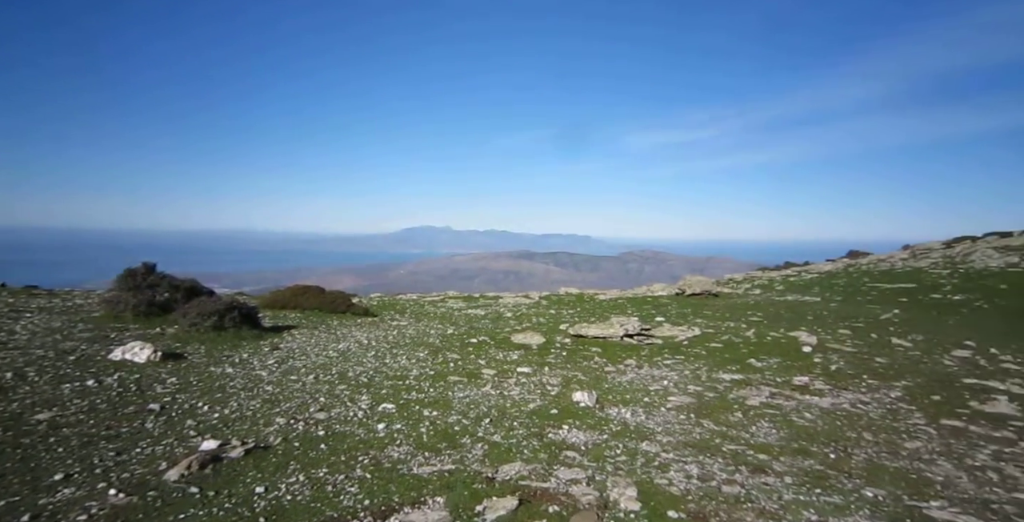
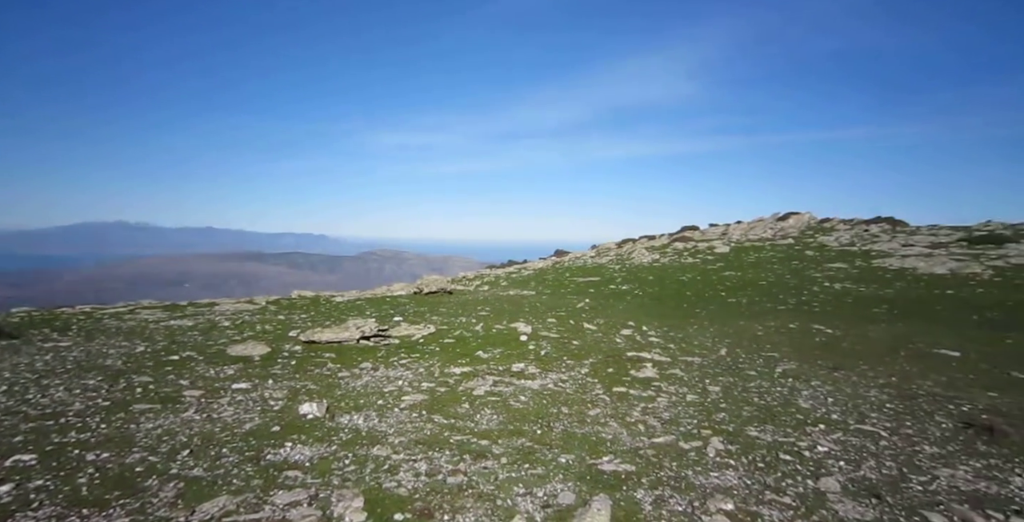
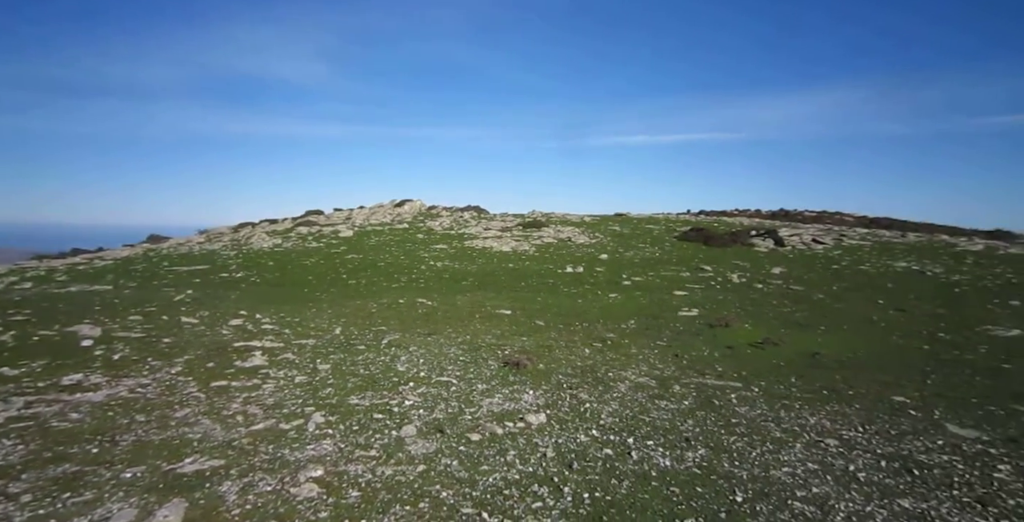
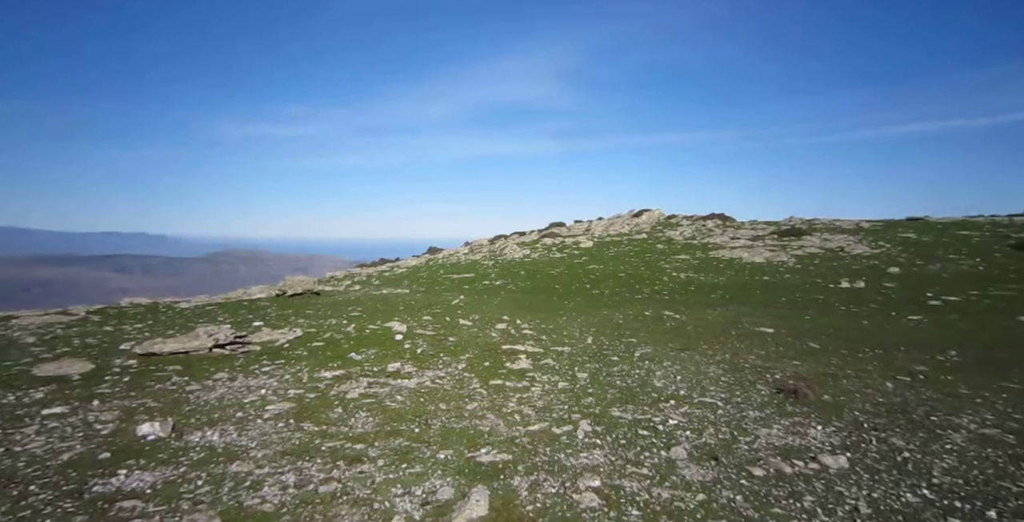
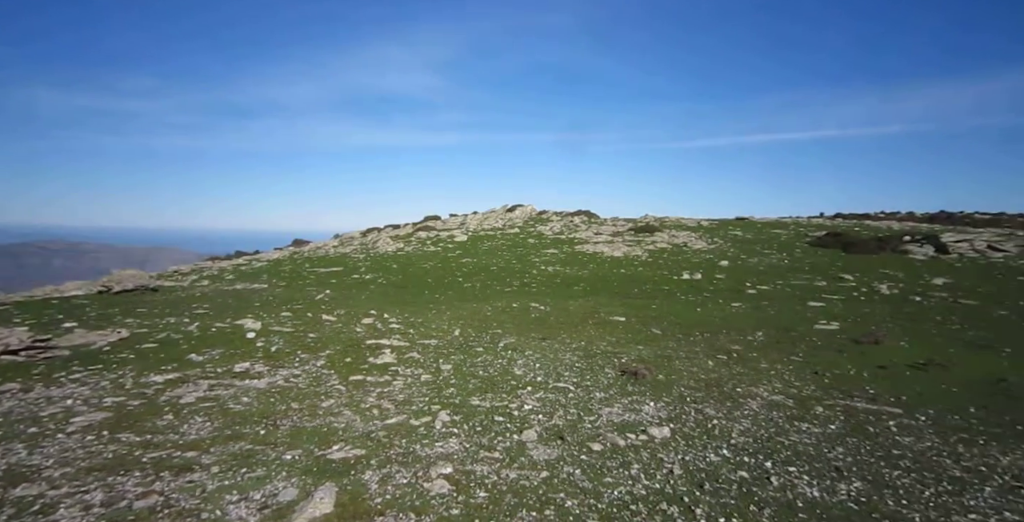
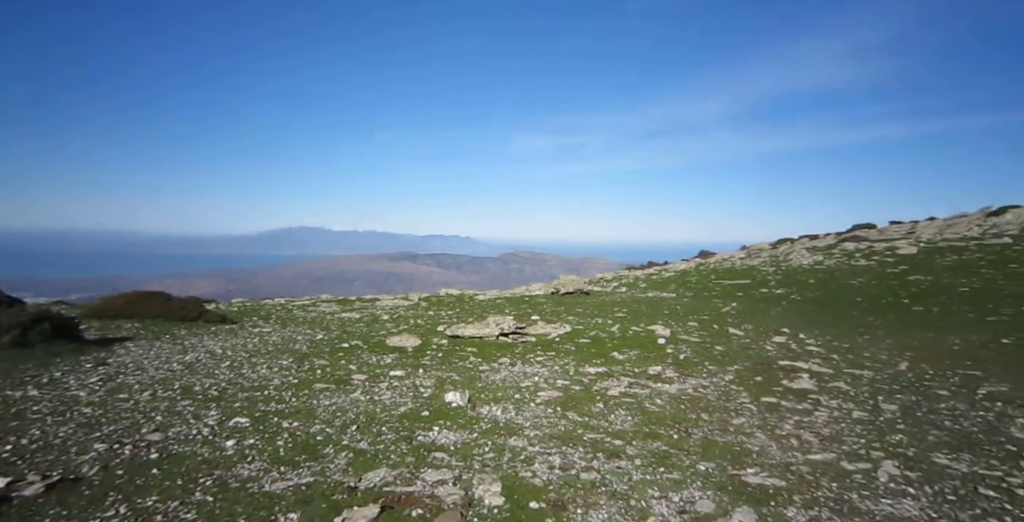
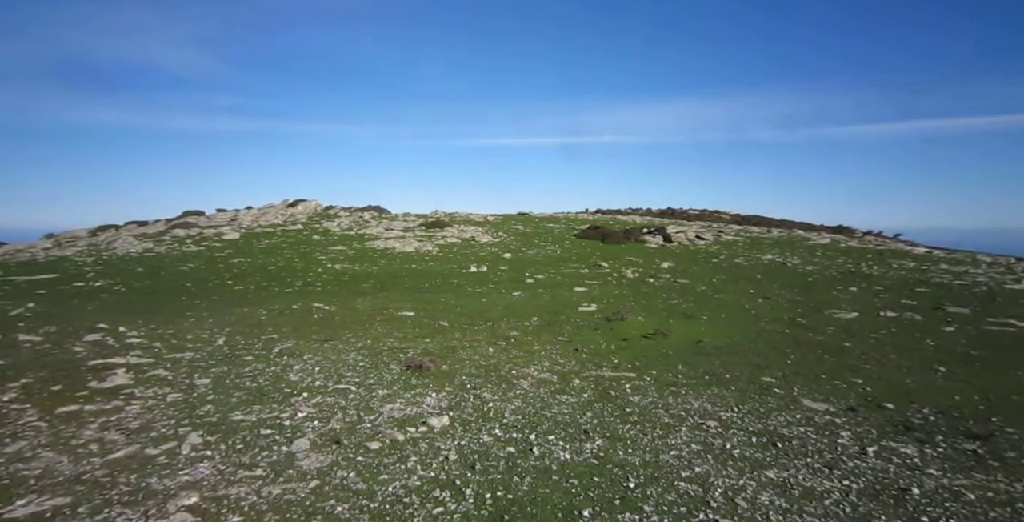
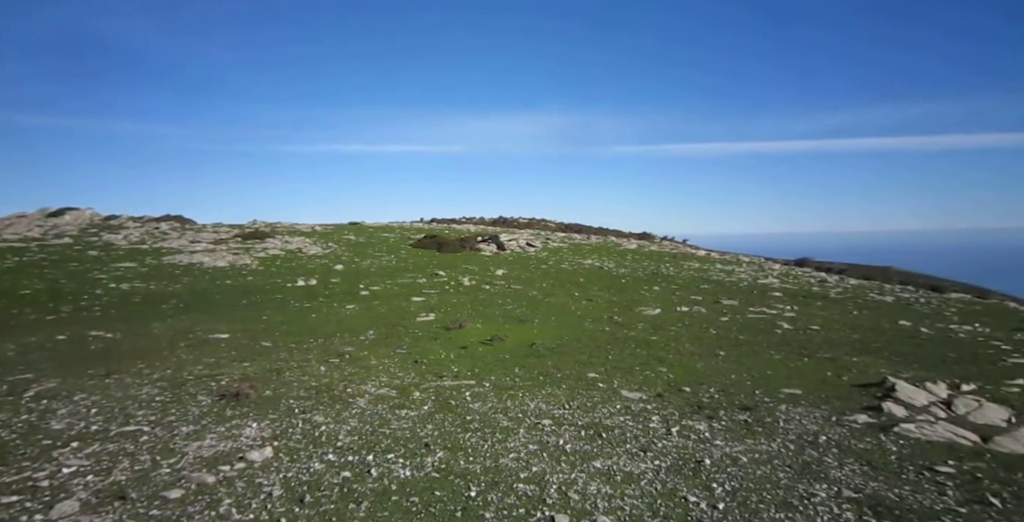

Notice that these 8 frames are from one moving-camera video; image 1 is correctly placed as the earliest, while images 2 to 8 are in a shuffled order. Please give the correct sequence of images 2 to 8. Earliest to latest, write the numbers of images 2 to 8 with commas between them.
6, 2, 4, 5, 3, 7, 8
